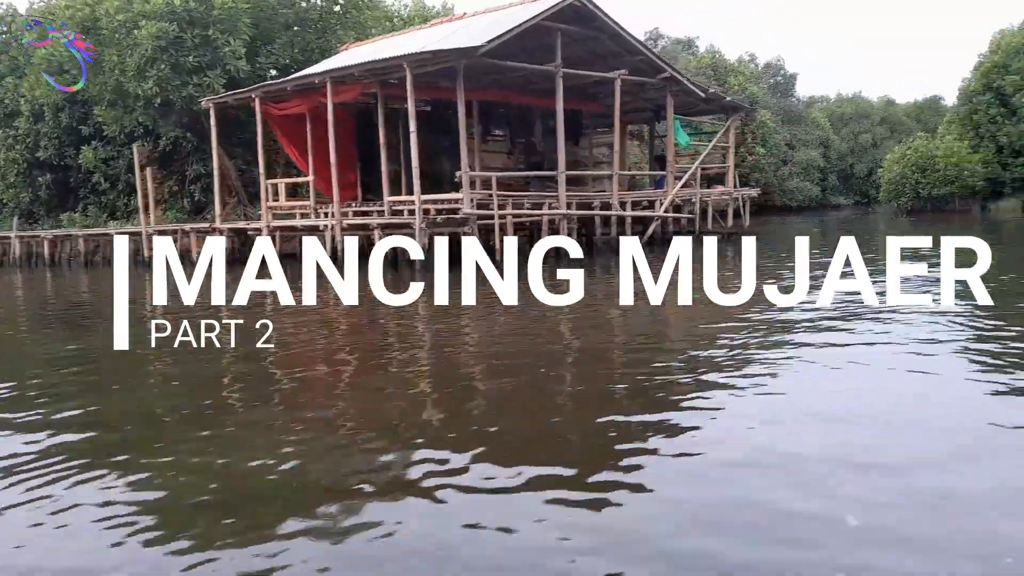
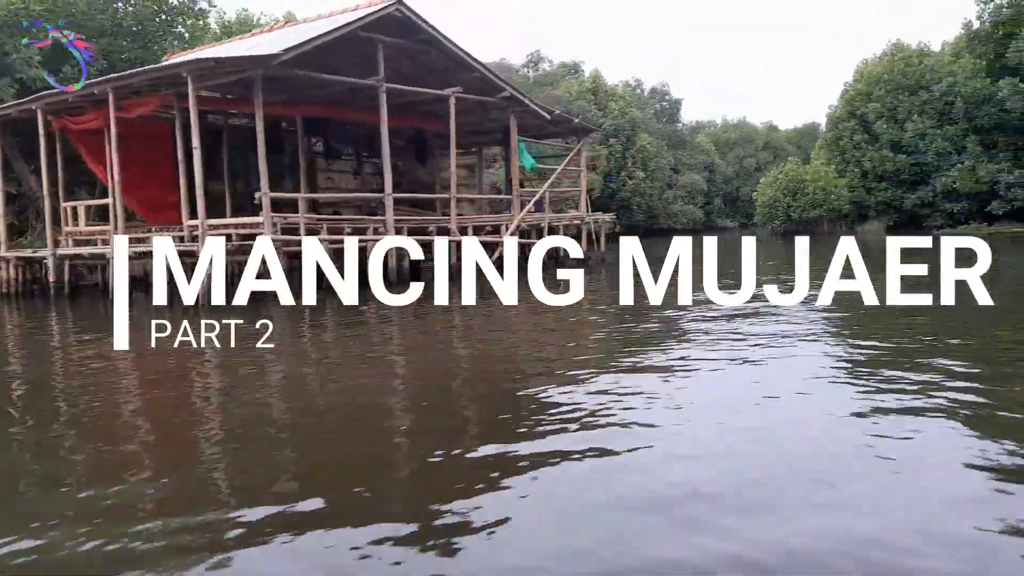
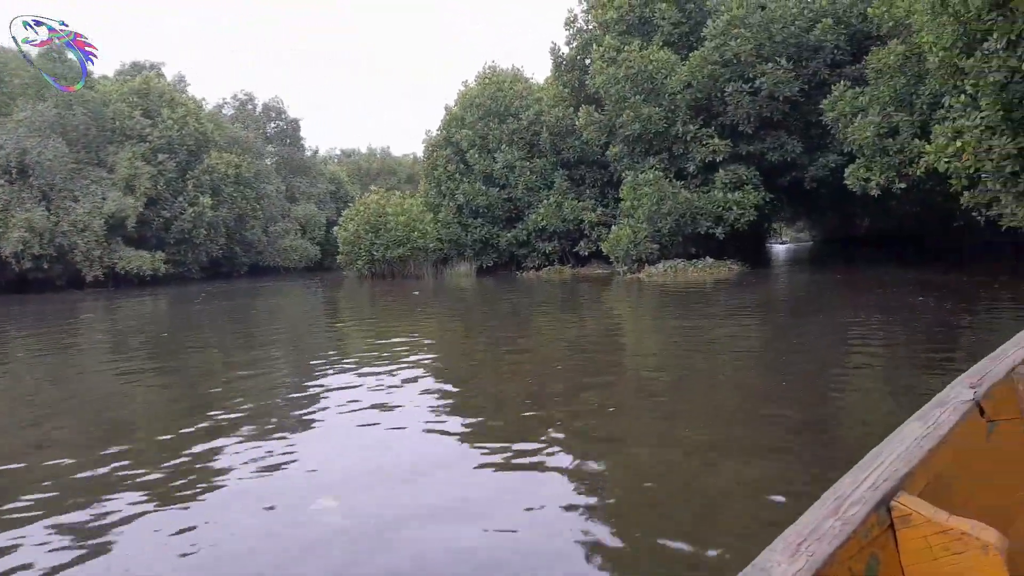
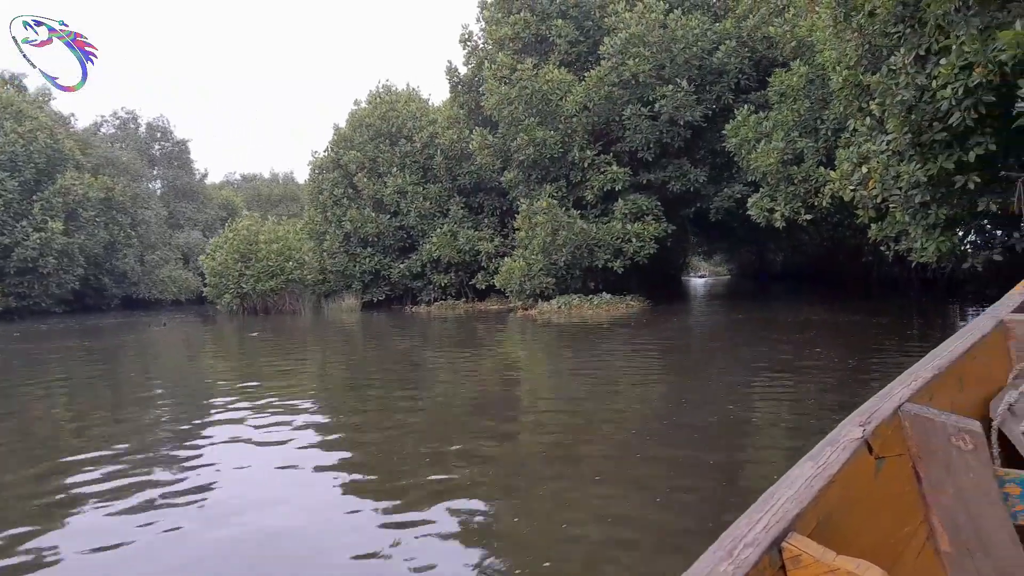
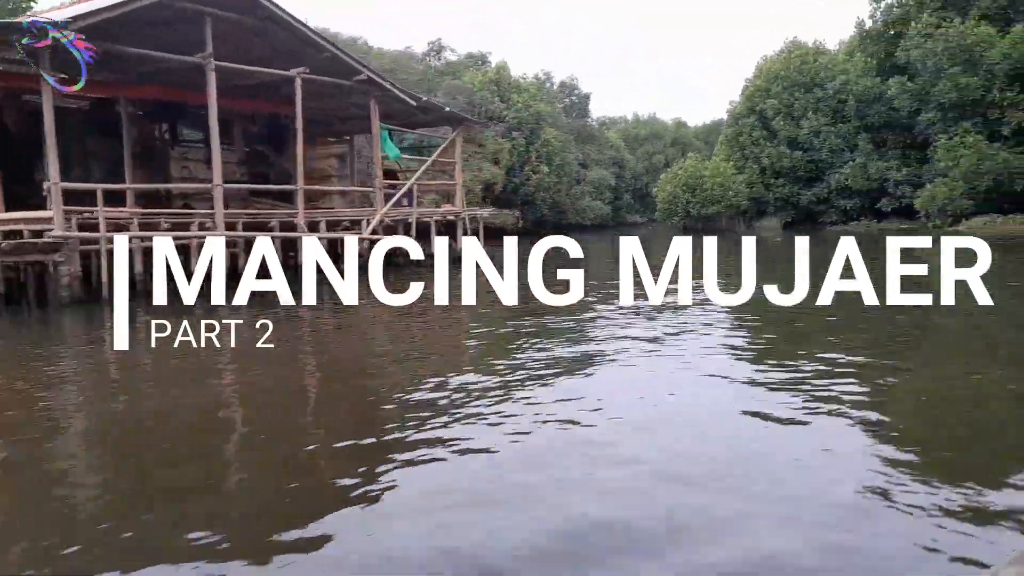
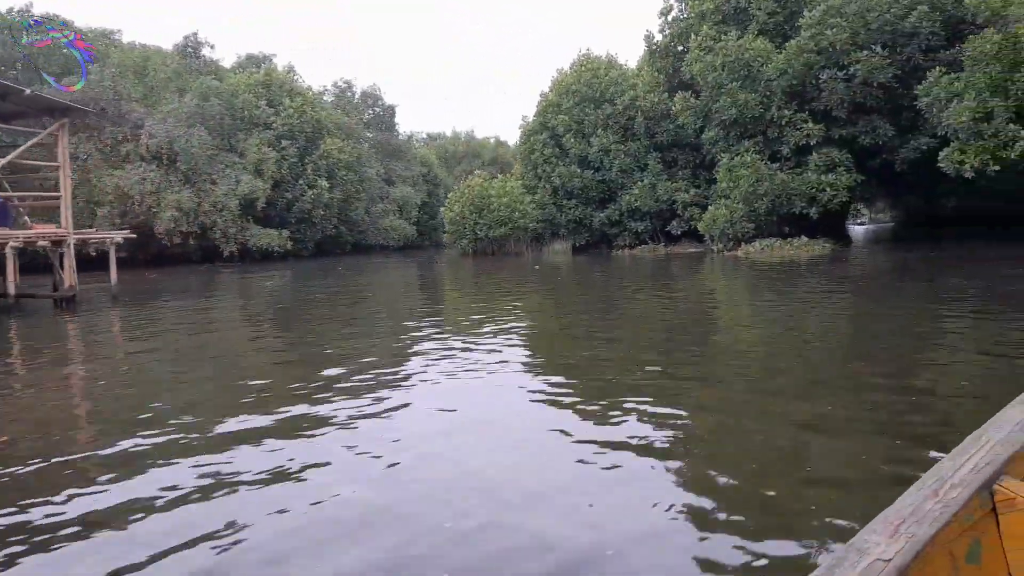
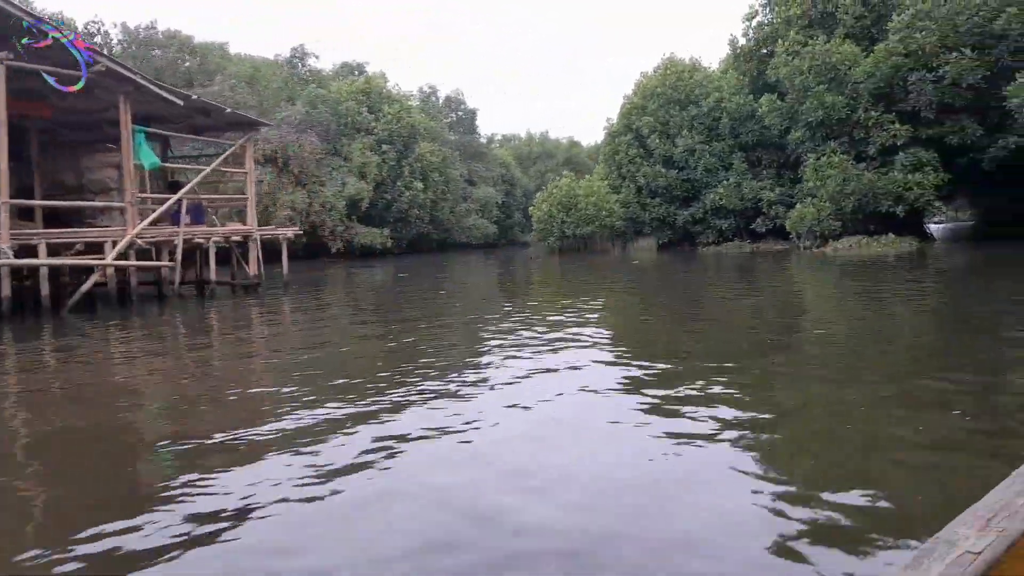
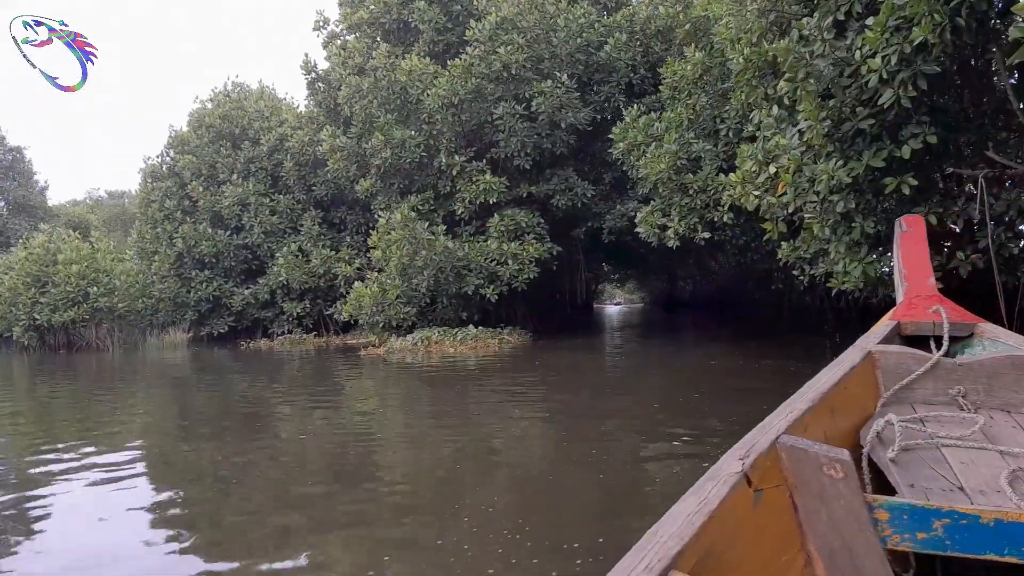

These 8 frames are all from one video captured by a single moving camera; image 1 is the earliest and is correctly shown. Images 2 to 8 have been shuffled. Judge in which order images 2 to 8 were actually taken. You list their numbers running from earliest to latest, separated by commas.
2, 5, 7, 6, 3, 4, 8
